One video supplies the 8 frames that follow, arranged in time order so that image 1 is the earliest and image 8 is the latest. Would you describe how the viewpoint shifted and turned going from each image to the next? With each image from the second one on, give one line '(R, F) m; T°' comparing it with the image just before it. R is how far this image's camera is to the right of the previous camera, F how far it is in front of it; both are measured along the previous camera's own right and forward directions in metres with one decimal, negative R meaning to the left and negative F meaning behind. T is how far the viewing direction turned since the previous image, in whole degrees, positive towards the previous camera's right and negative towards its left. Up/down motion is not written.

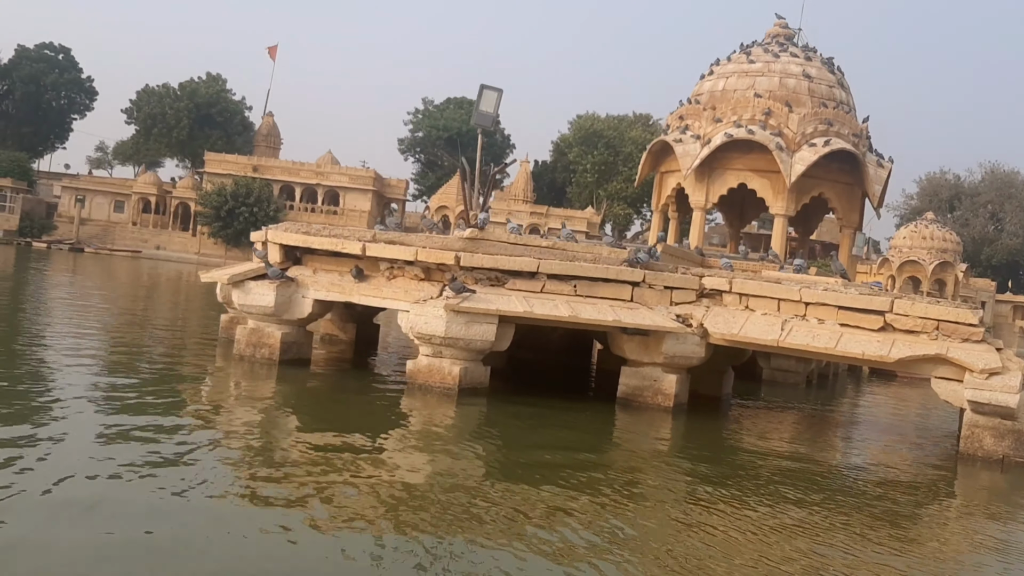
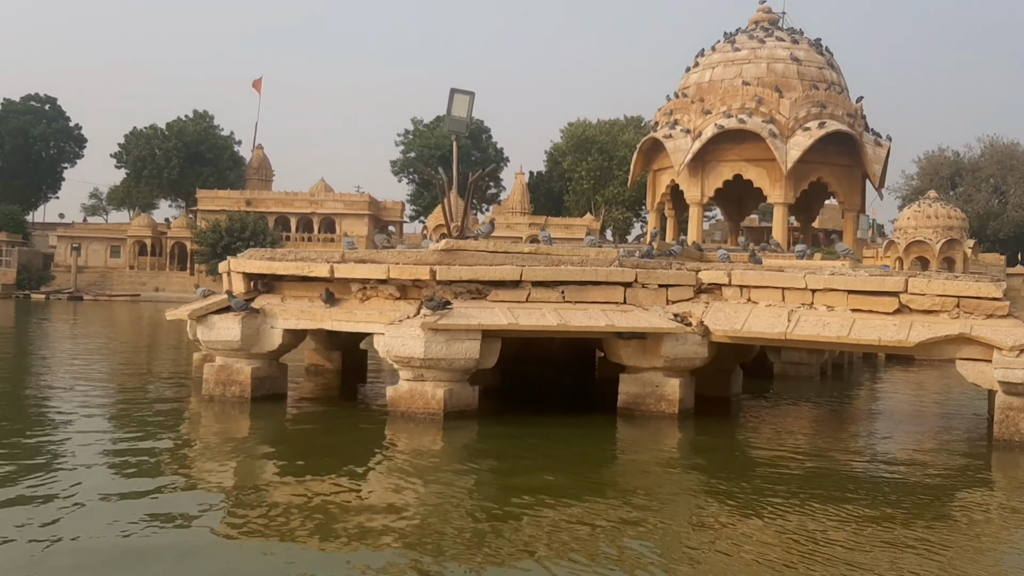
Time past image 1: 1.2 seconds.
(+0.3, +0.7) m; 0°
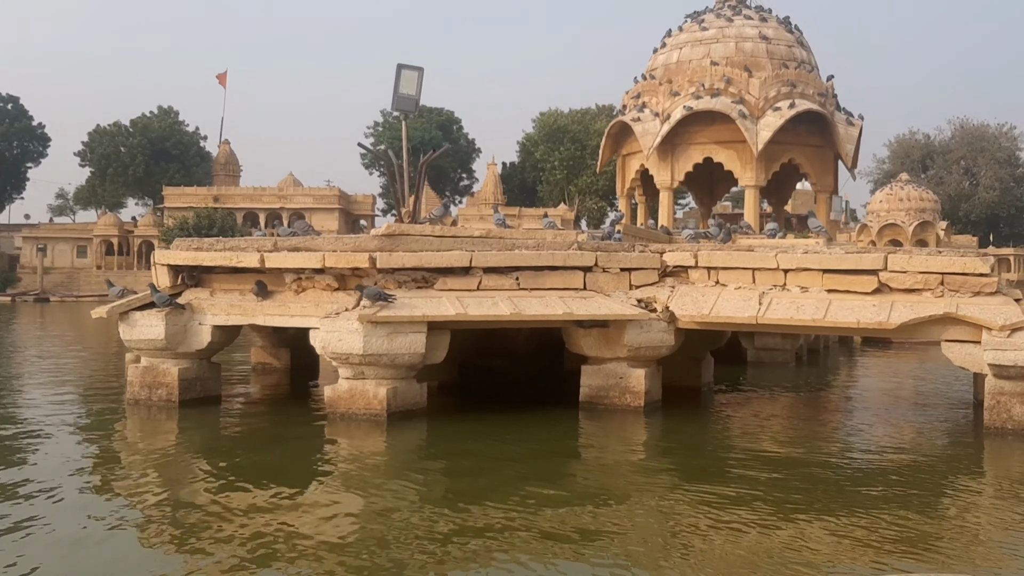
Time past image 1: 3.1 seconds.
(+0.3, +0.8) m; +1°
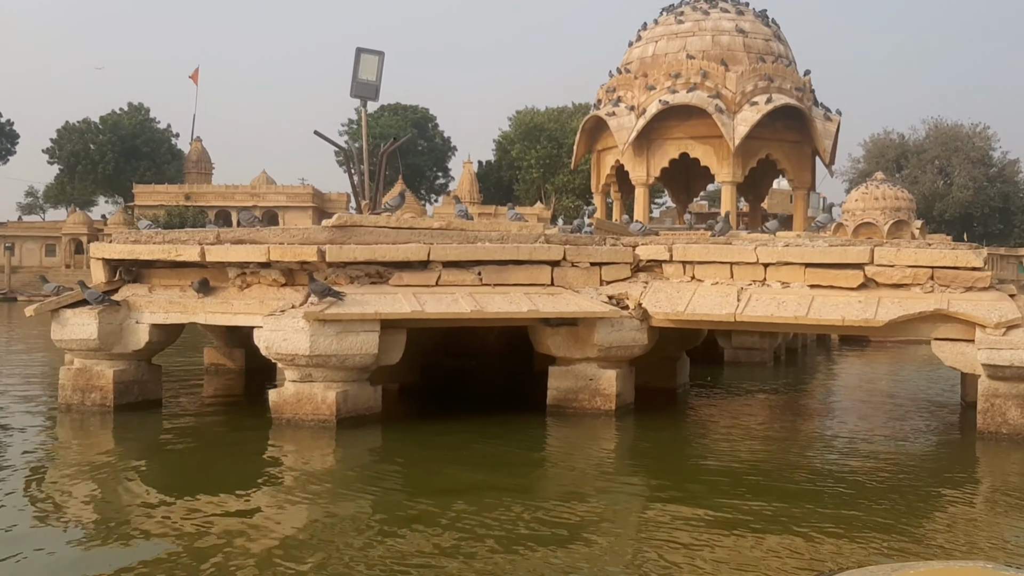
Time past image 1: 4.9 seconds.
(+0.1, +0.6) m; +1°
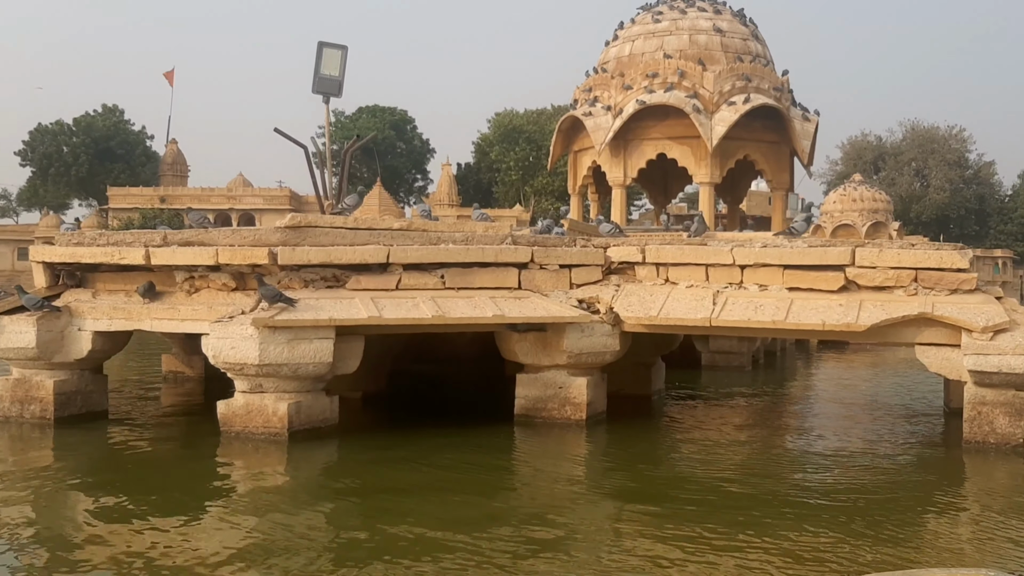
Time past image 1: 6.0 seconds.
(+0.1, +0.4) m; +1°
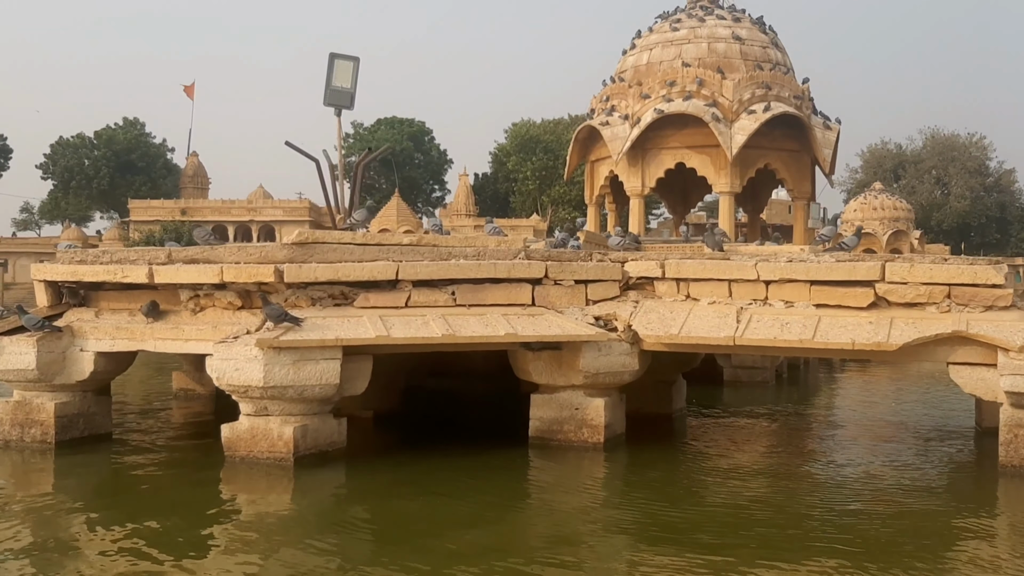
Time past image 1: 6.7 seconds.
(0.0, +0.3) m; -1°
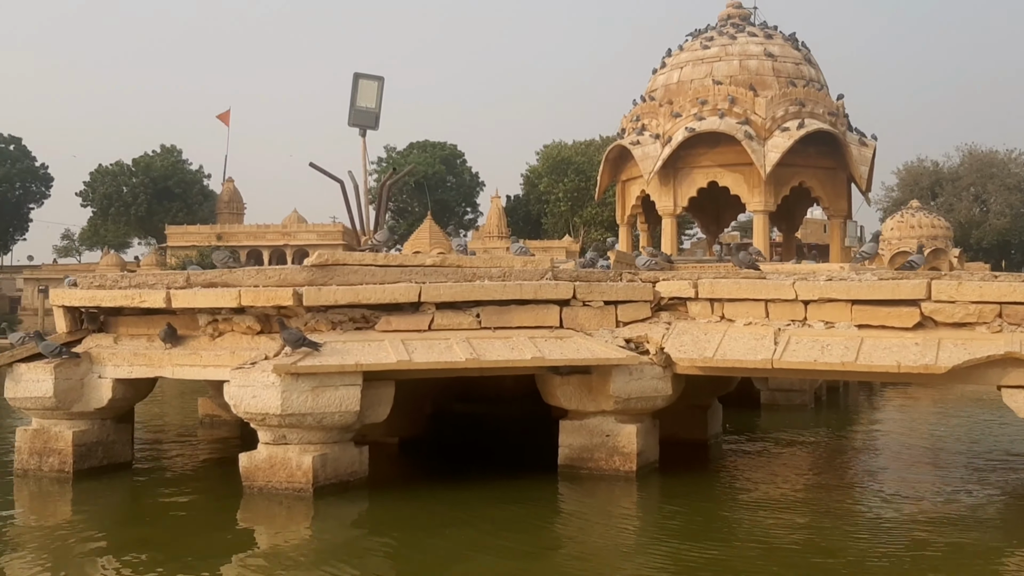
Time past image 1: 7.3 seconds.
(+0.1, +0.3) m; -2°
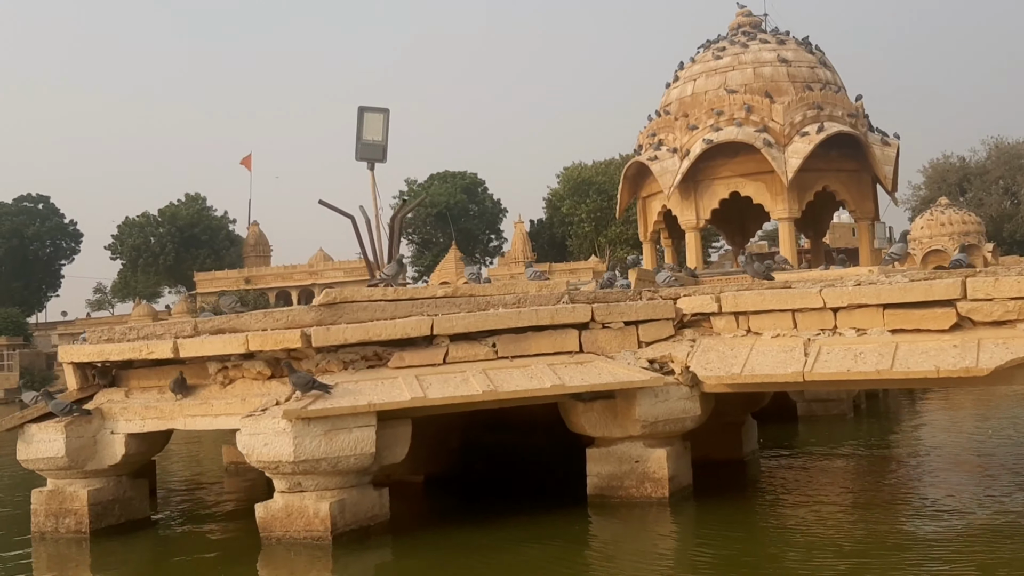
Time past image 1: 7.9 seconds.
(+0.1, +0.3) m; -2°
